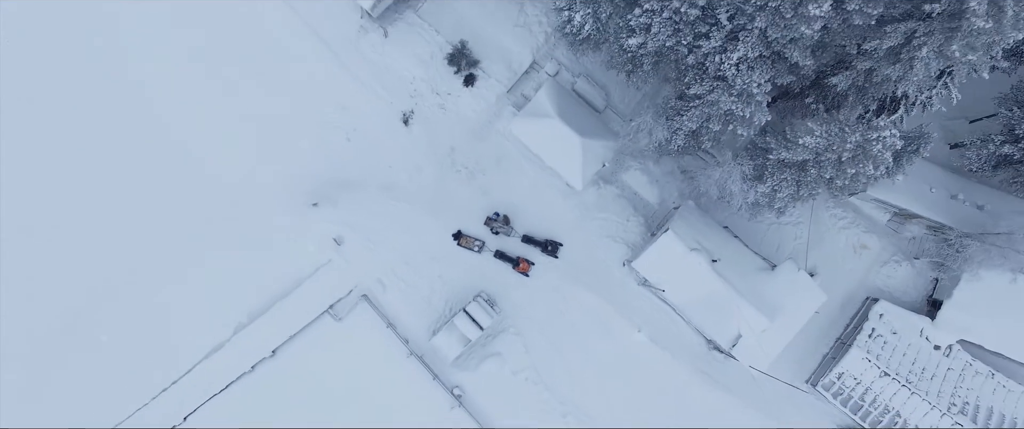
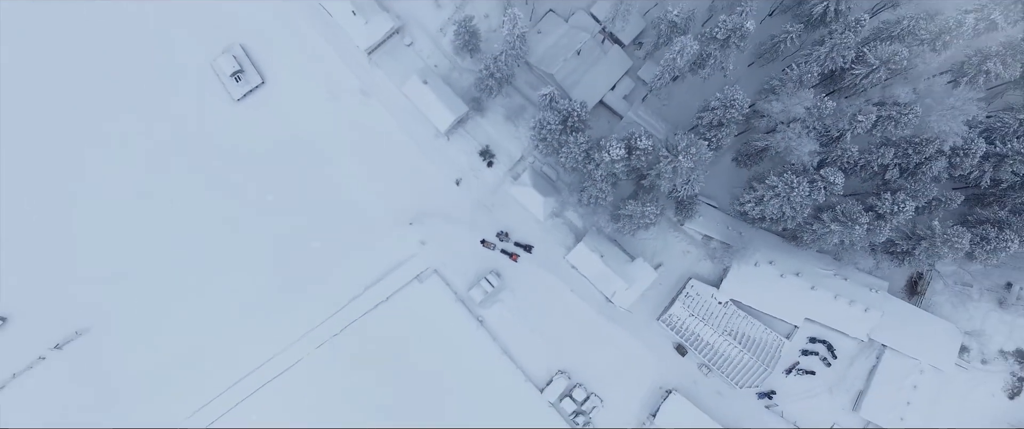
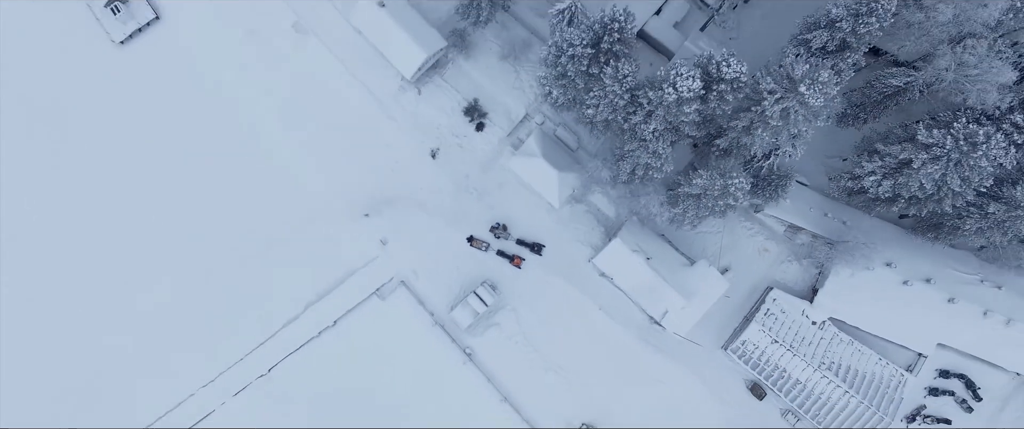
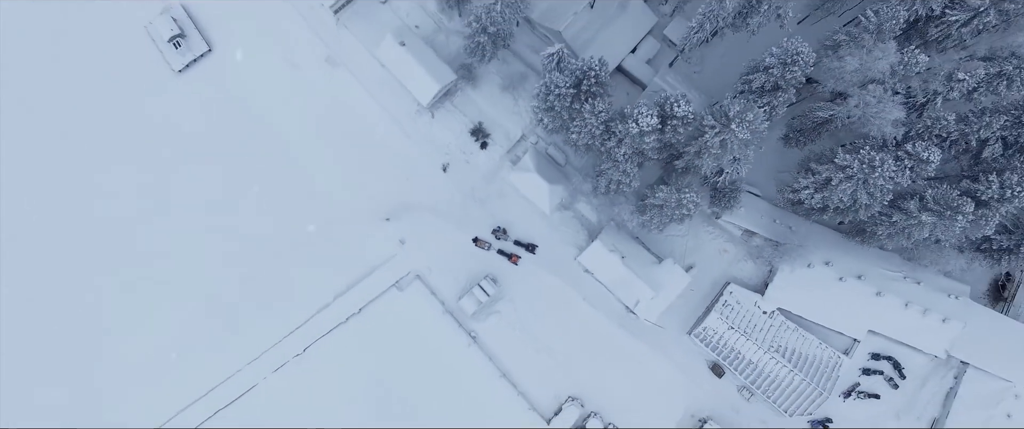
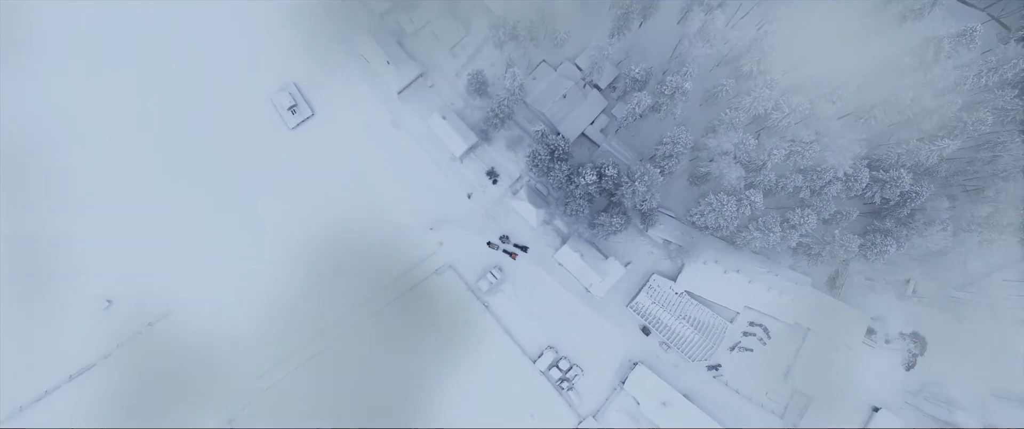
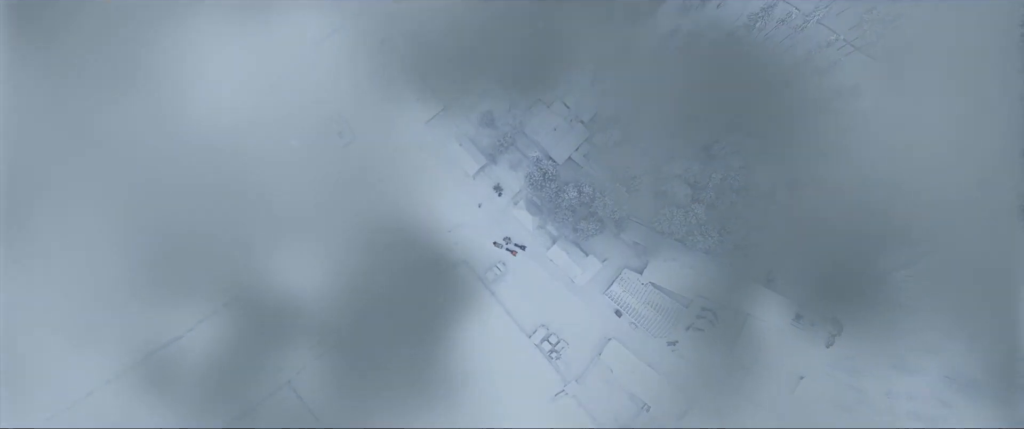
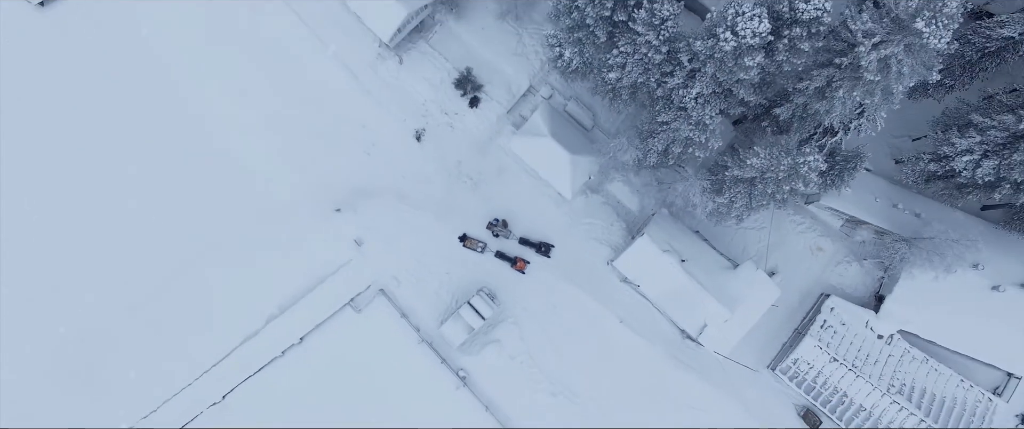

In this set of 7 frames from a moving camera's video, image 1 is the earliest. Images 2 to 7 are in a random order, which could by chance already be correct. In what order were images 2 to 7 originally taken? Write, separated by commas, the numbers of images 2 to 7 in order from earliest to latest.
7, 3, 4, 2, 5, 6
